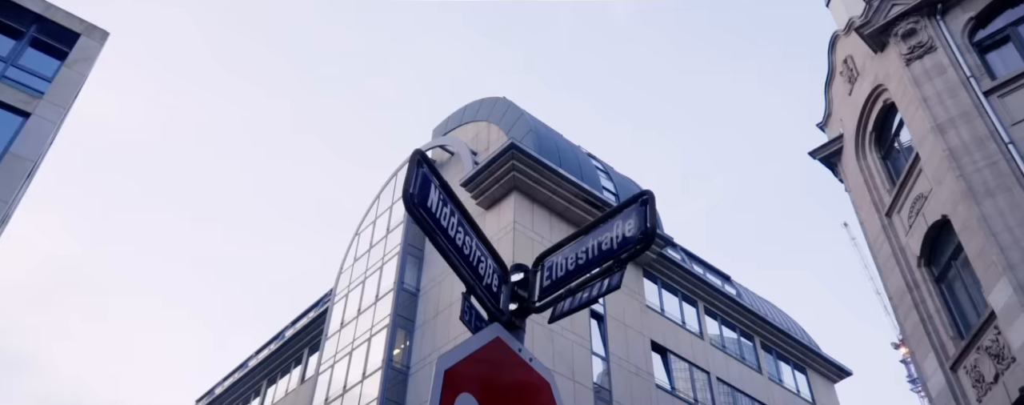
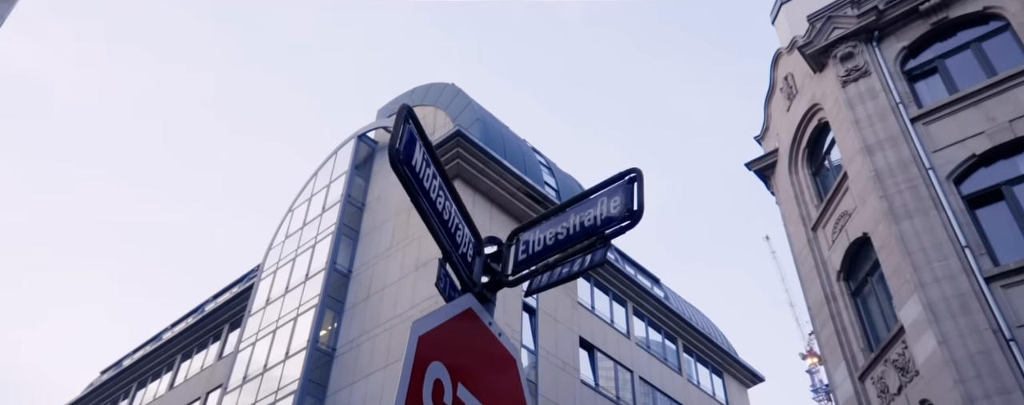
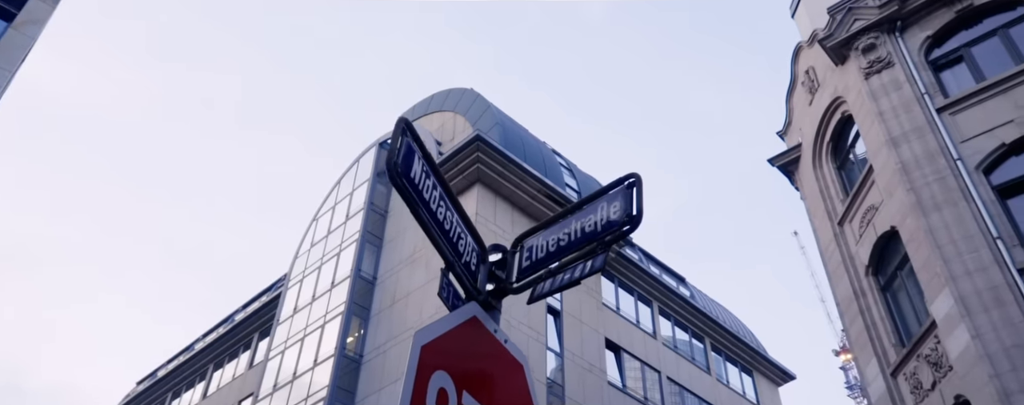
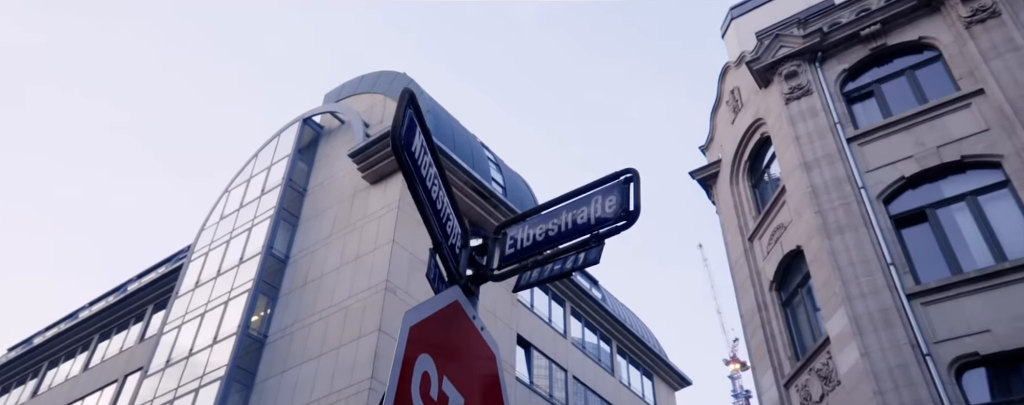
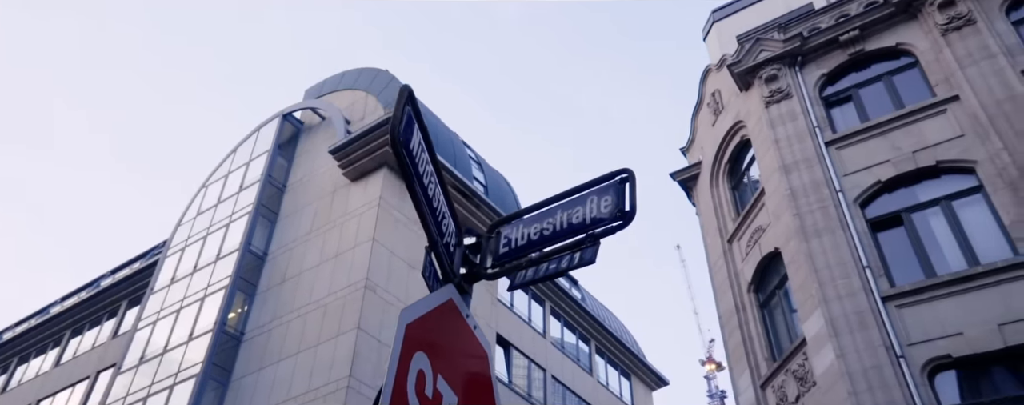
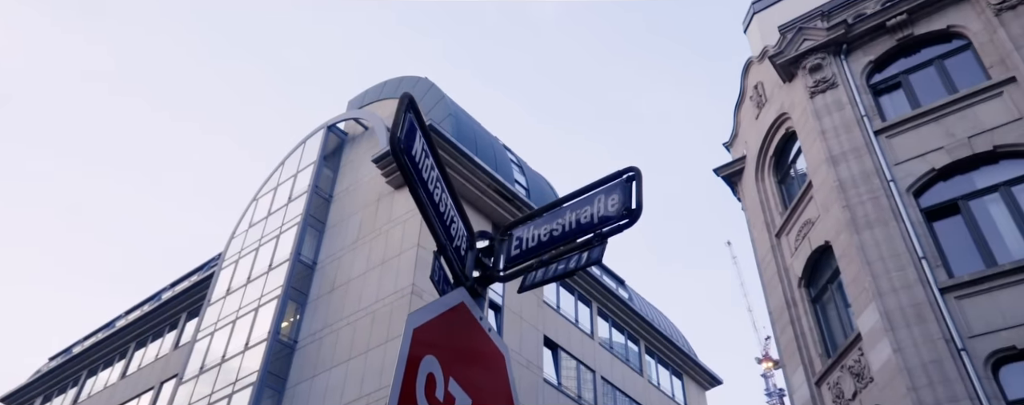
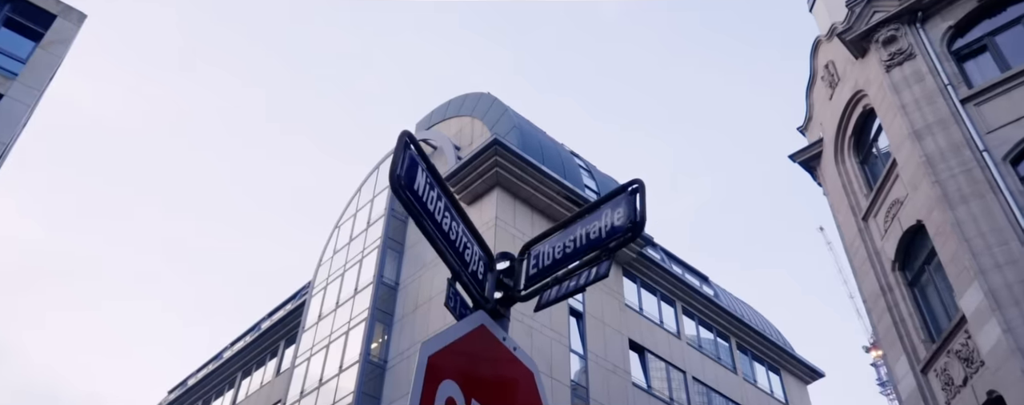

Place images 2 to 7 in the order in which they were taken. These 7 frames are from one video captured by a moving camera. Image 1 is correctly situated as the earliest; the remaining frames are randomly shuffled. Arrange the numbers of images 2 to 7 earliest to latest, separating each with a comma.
7, 3, 2, 6, 4, 5
